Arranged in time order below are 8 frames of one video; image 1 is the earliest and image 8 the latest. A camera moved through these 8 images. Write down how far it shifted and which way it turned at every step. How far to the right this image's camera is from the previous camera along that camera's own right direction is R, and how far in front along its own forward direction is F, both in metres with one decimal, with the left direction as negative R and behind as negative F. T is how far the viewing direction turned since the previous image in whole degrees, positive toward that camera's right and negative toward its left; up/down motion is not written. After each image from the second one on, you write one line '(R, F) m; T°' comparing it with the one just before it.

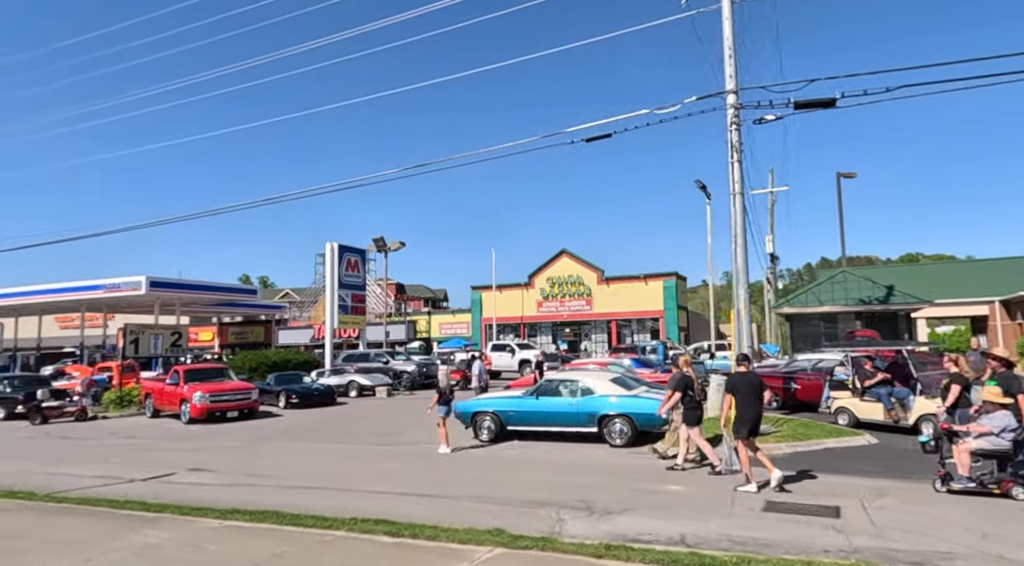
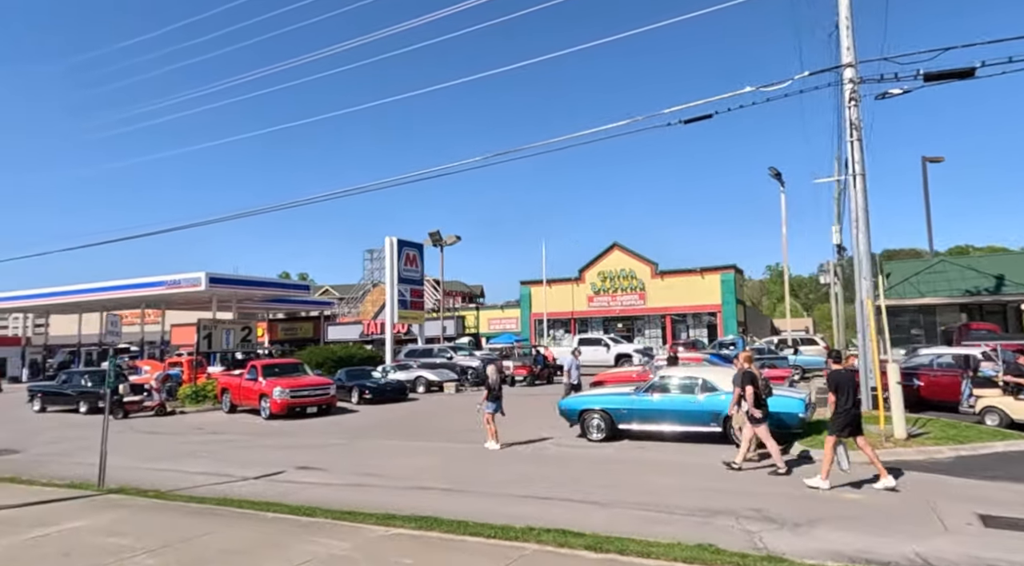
(-1.1, +0.4) m; -4°
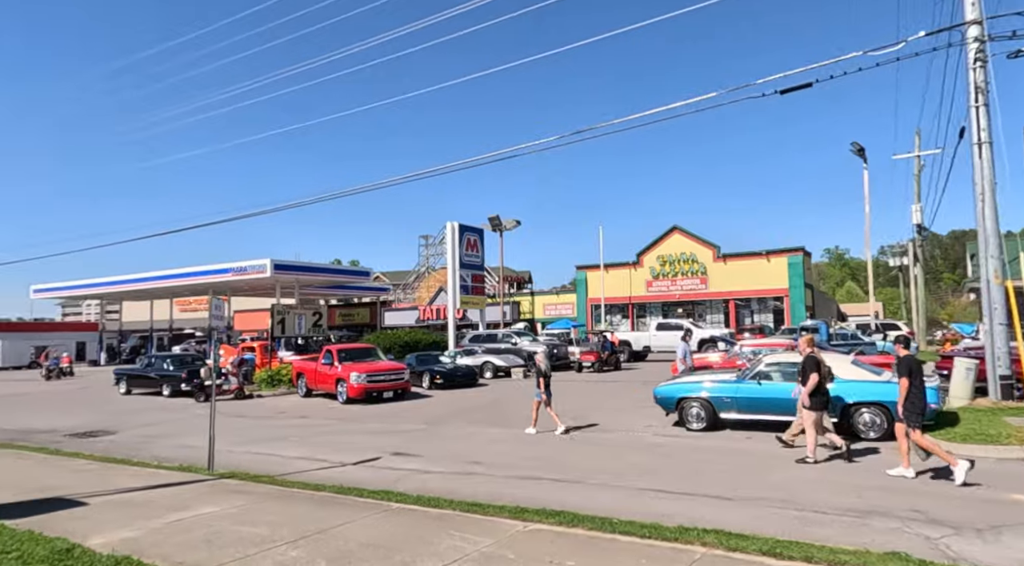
(-0.7, +0.3) m; -4°
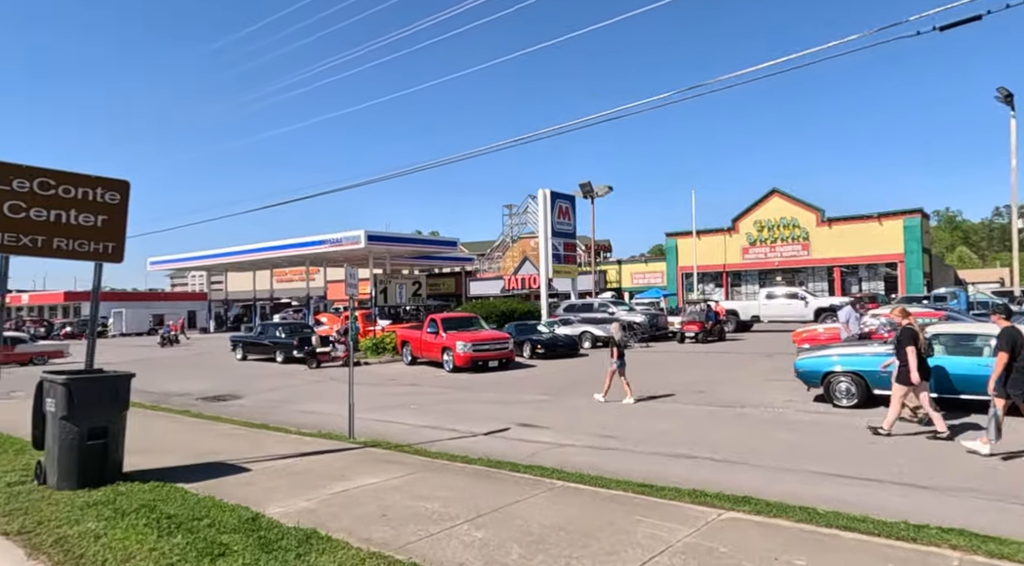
(-0.8, +0.3) m; -7°
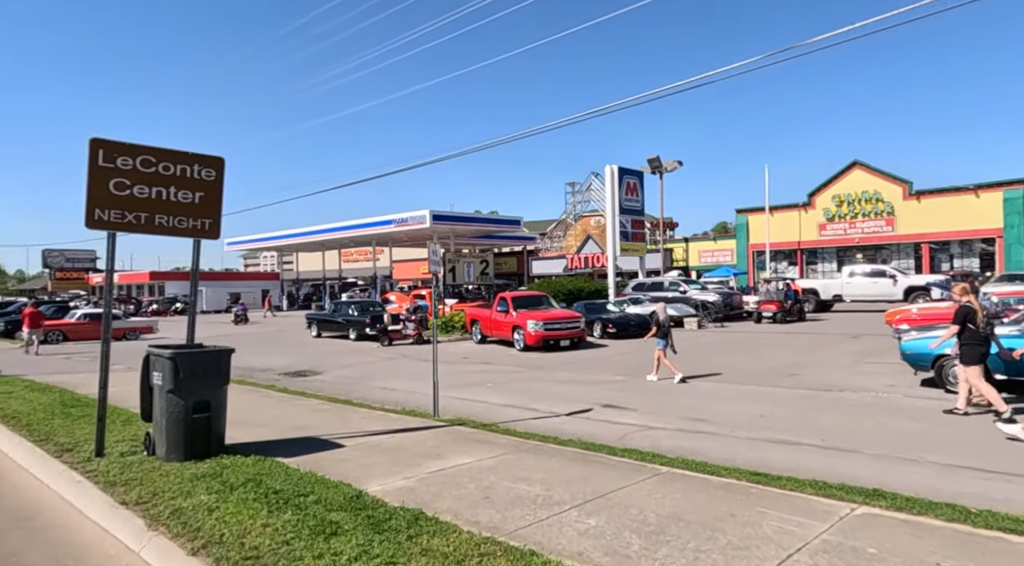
(-0.3, +0.2) m; -5°
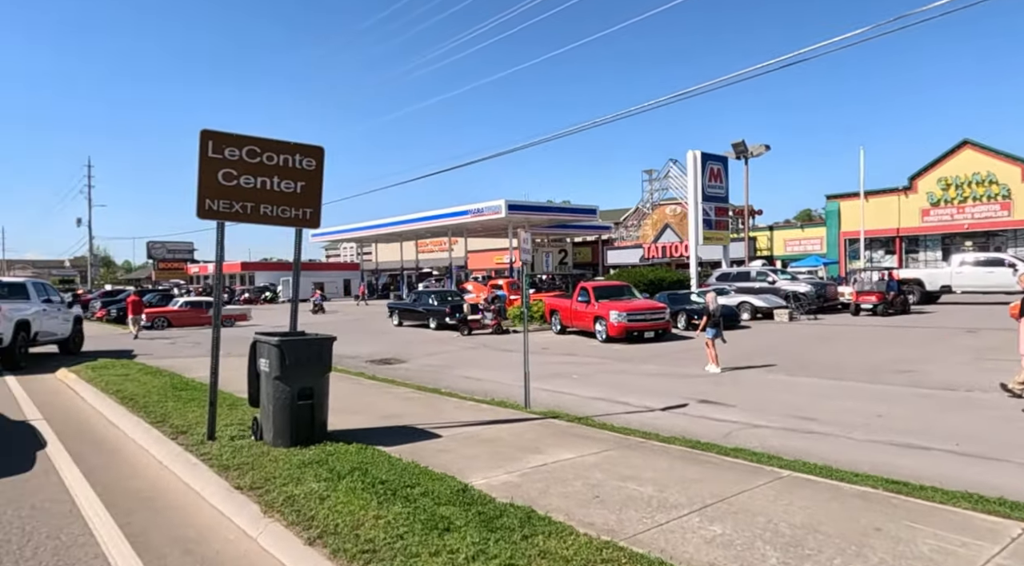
(-0.3, +0.2) m; -6°
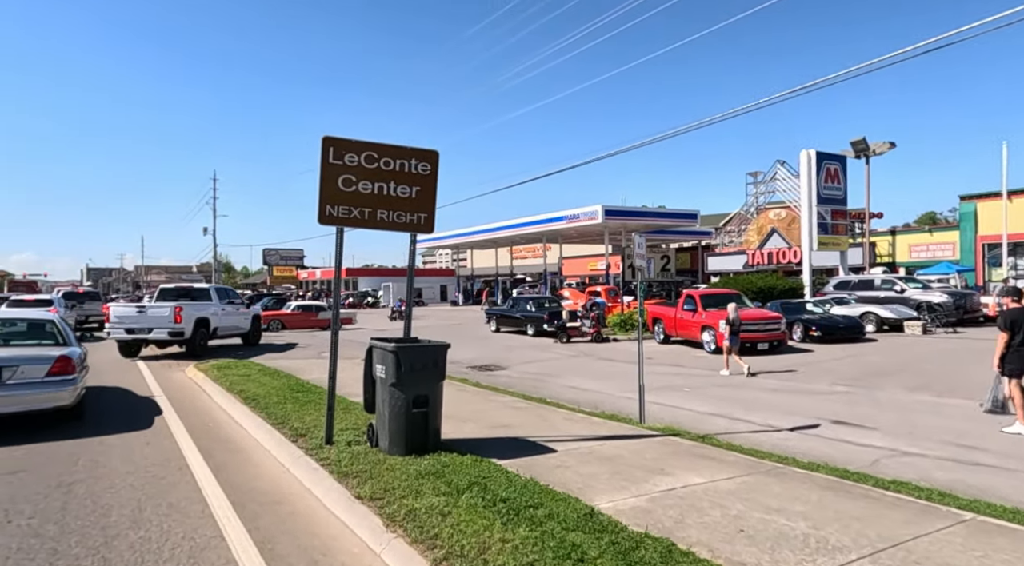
(-0.3, +0.3) m; -8°
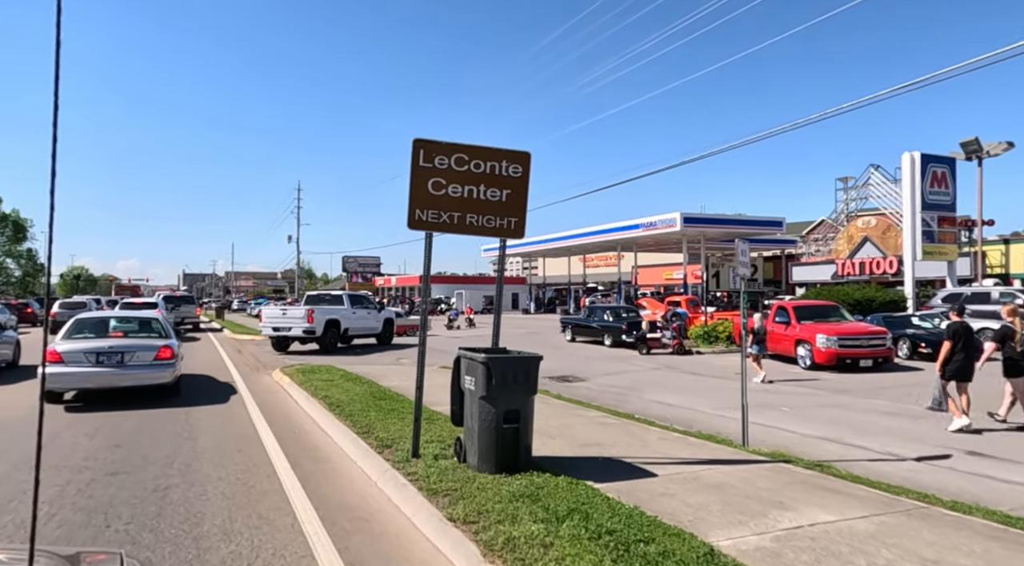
(-0.3, +0.4) m; -6°
